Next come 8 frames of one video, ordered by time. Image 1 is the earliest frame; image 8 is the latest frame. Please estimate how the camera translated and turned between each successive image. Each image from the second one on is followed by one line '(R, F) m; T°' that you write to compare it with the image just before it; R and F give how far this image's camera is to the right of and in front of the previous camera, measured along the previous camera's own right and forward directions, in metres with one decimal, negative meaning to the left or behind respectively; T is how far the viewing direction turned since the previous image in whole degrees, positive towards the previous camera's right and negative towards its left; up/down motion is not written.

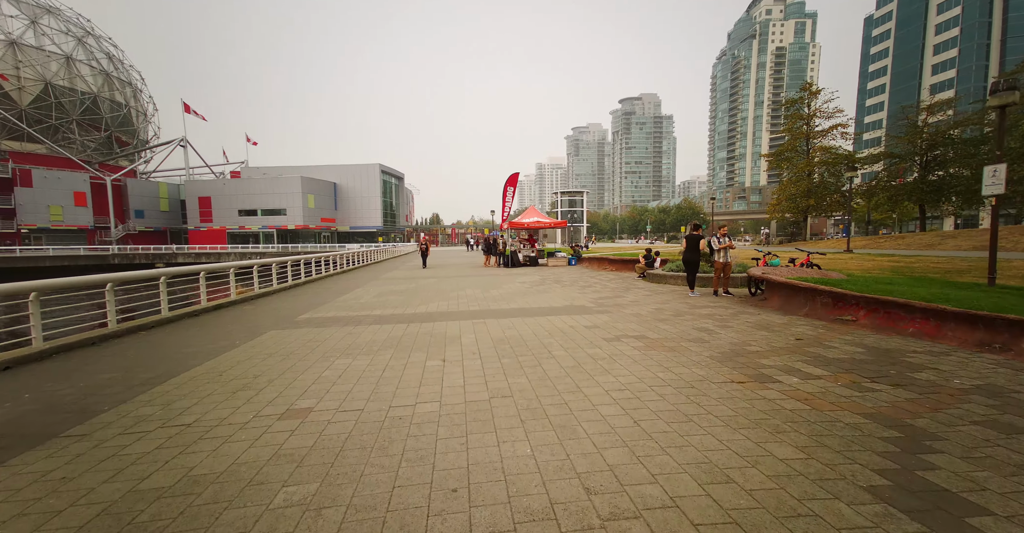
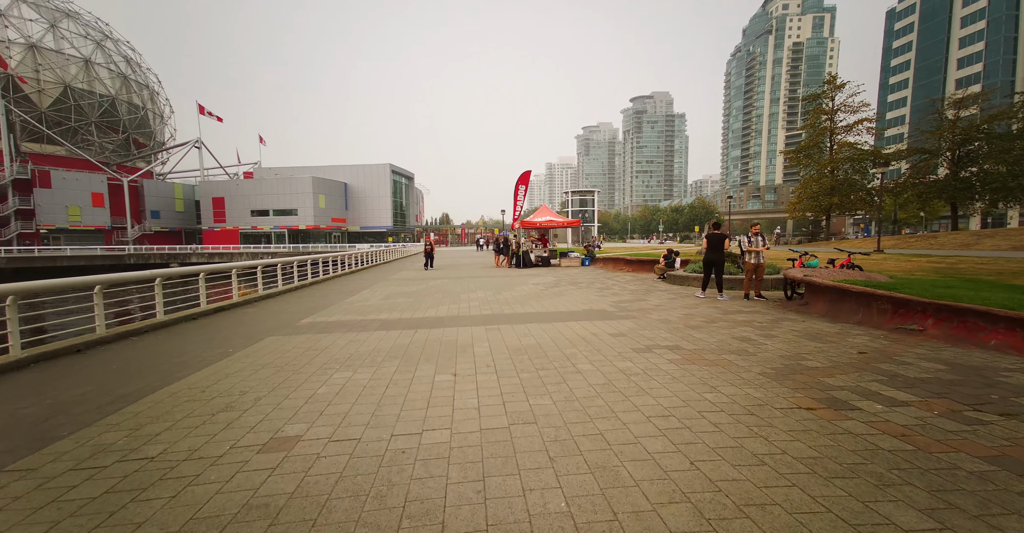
(-0.1, +0.6) m; -1°
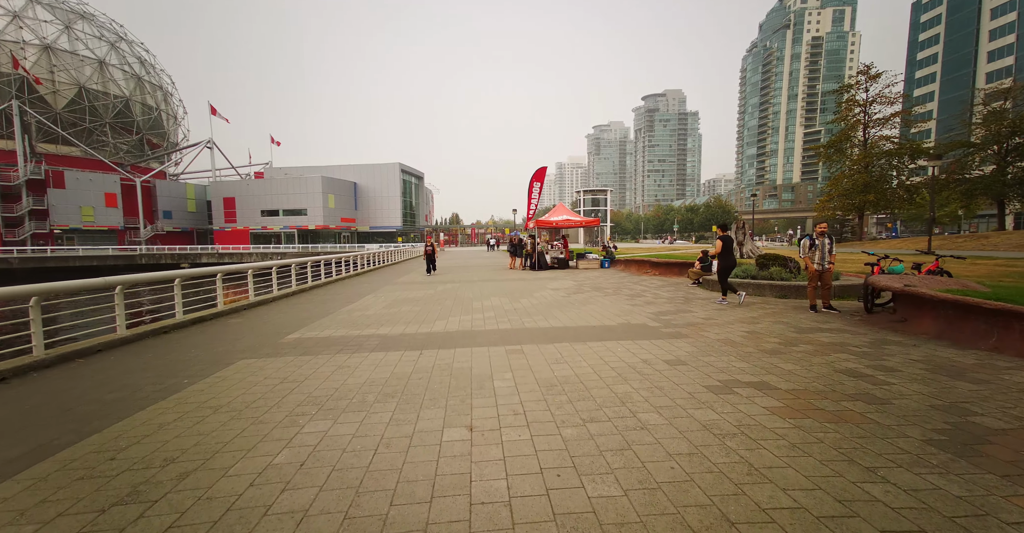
(-0.2, +1.2) m; -1°
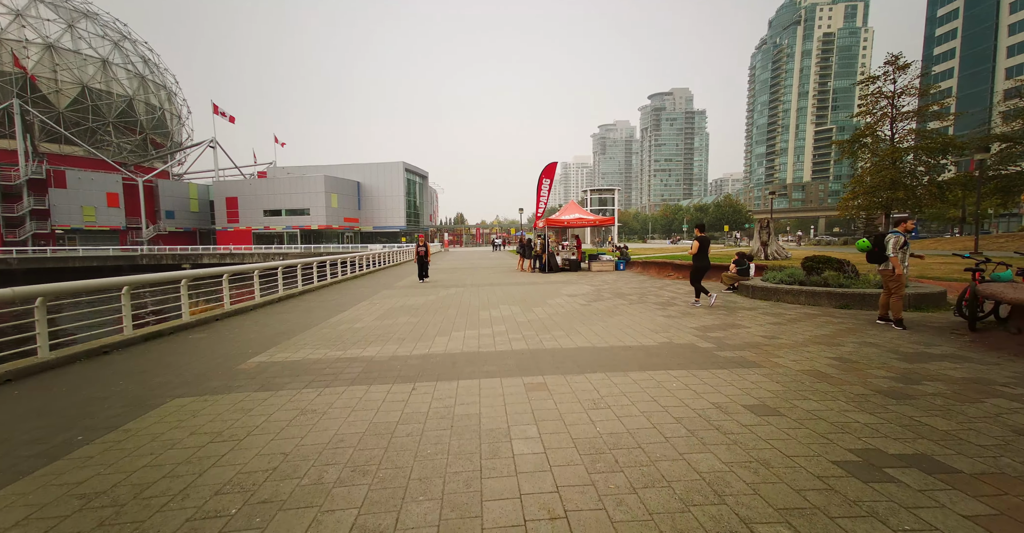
(-0.1, +1.2) m; -1°
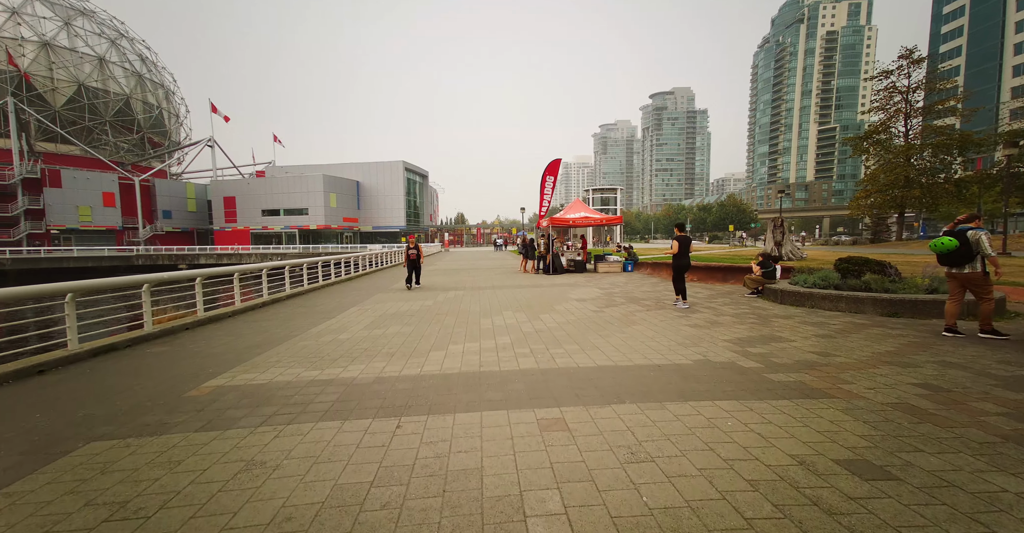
(-0.1, +0.8) m; 0°
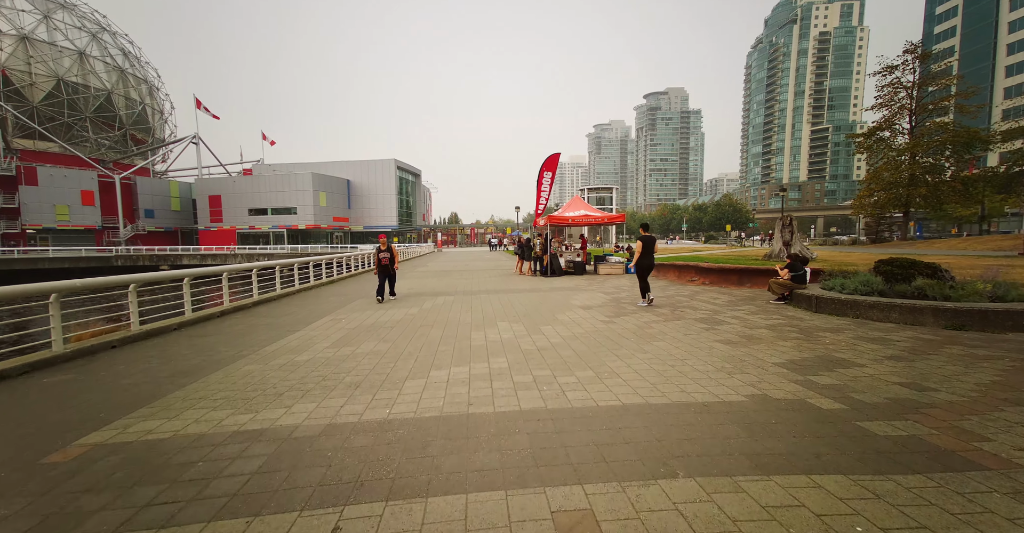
(0.0, +1.1) m; +1°
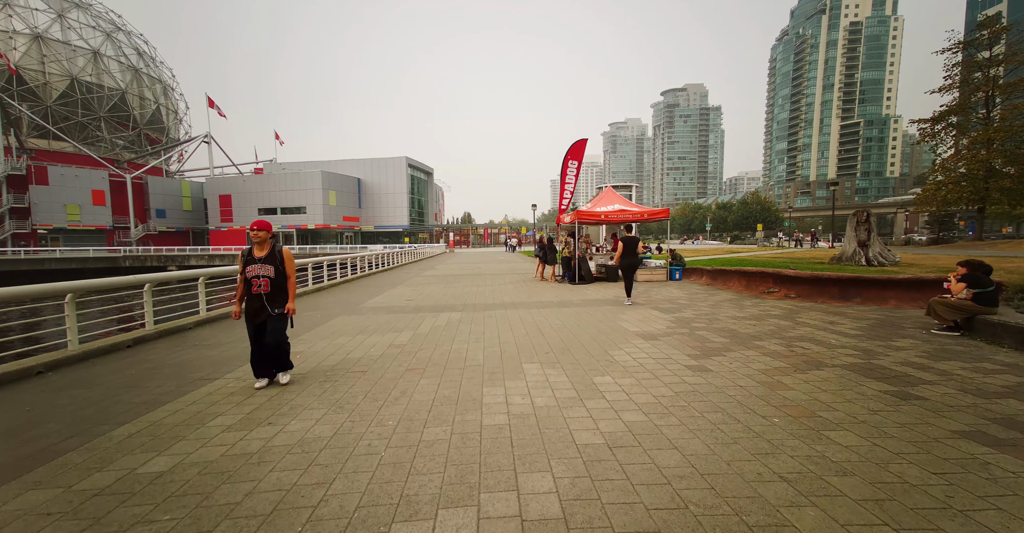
(-0.2, +2.5) m; -2°
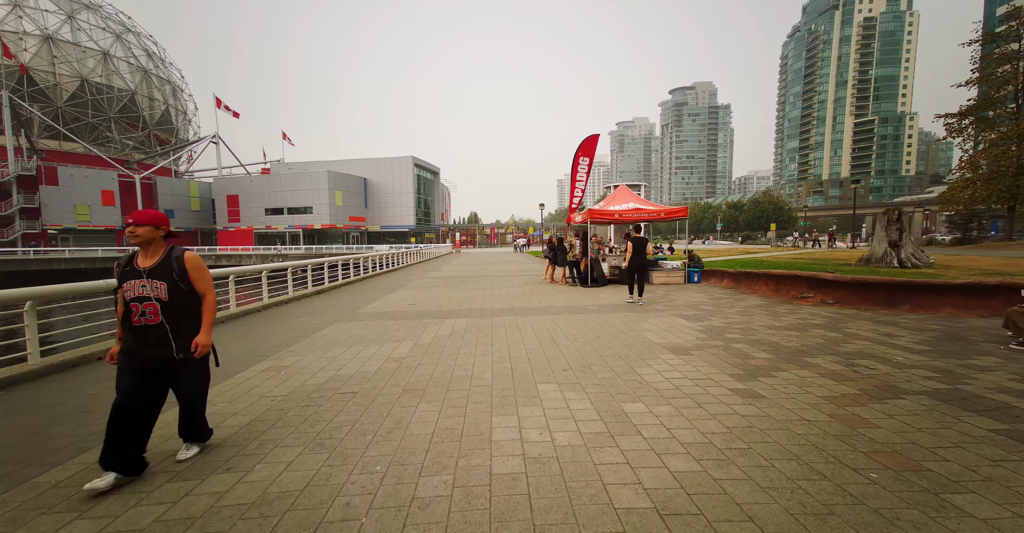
(-0.1, +0.7) m; -1°
